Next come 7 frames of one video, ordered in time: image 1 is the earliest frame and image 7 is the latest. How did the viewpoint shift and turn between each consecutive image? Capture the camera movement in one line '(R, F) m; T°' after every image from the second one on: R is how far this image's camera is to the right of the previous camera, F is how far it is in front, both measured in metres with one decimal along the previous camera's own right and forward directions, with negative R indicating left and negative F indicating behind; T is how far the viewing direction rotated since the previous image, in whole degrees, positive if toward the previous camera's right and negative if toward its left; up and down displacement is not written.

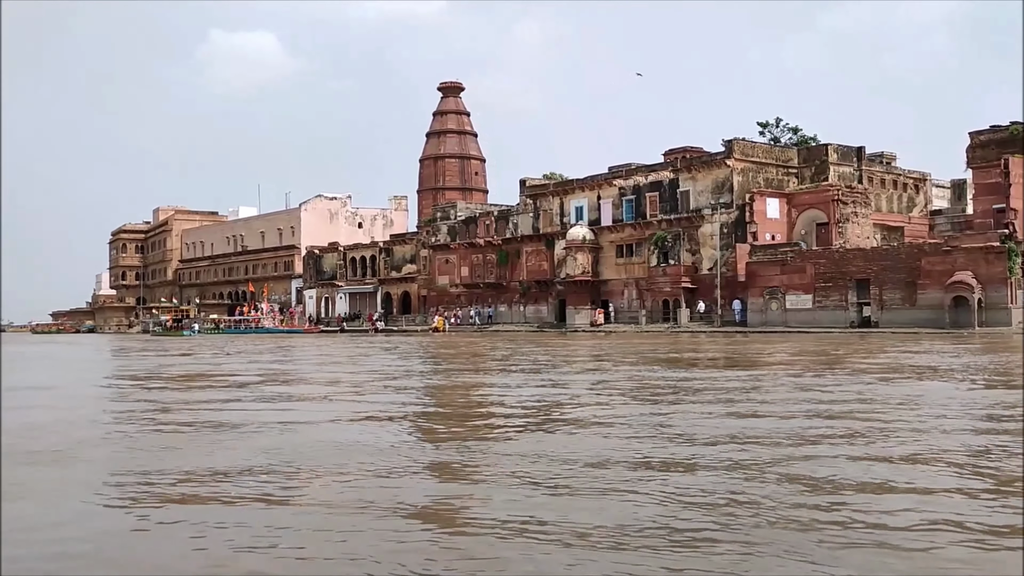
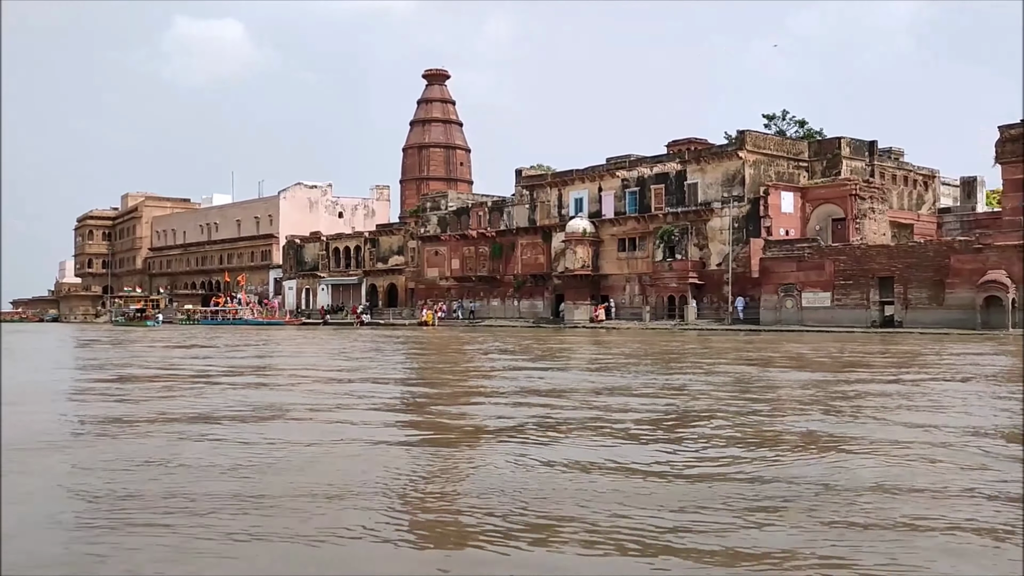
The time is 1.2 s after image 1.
(-0.8, +1.0) m; +2°
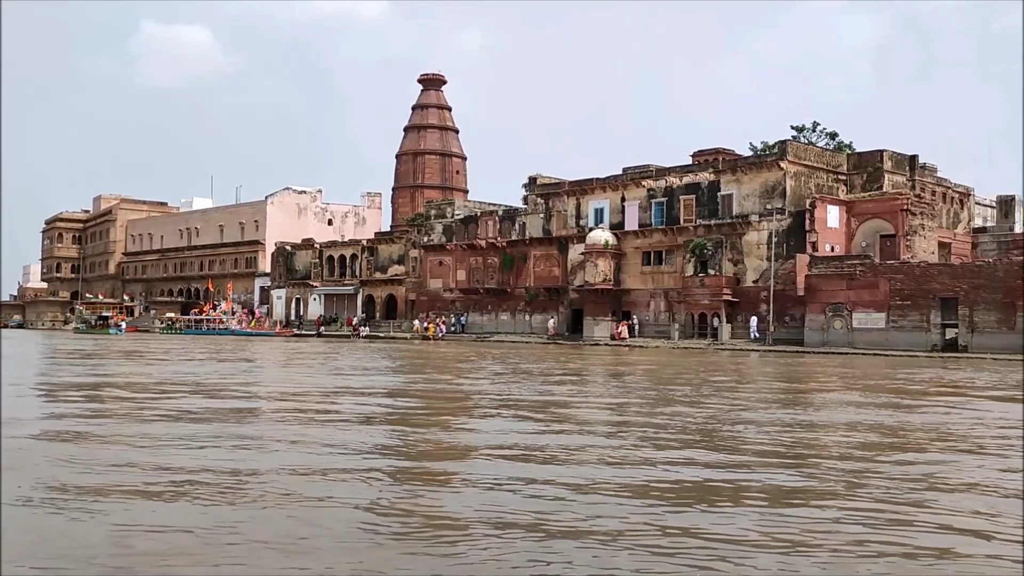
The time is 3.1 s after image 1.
(-1.3, +1.5) m; +2°
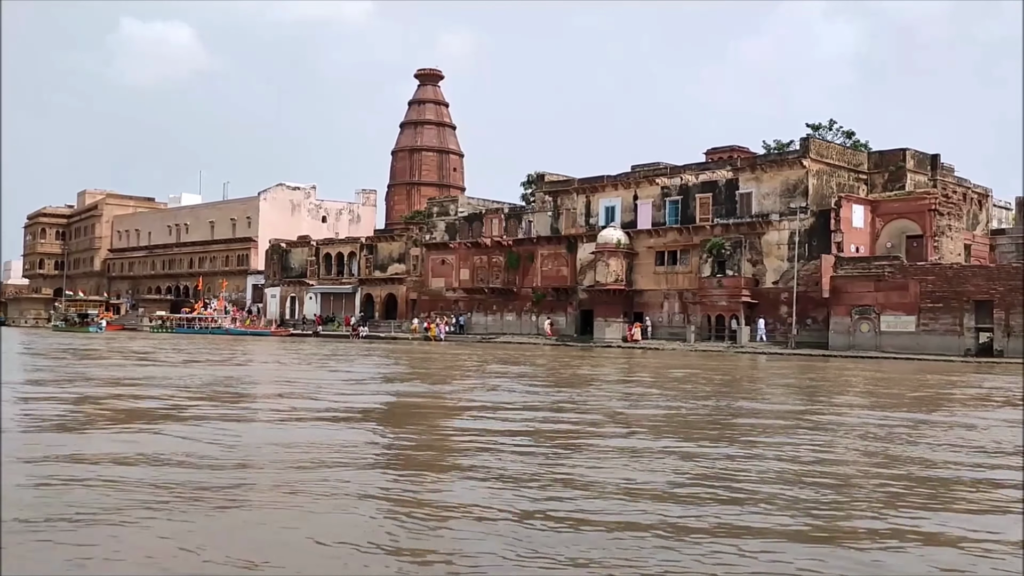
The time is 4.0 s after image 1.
(-0.7, +0.7) m; +1°
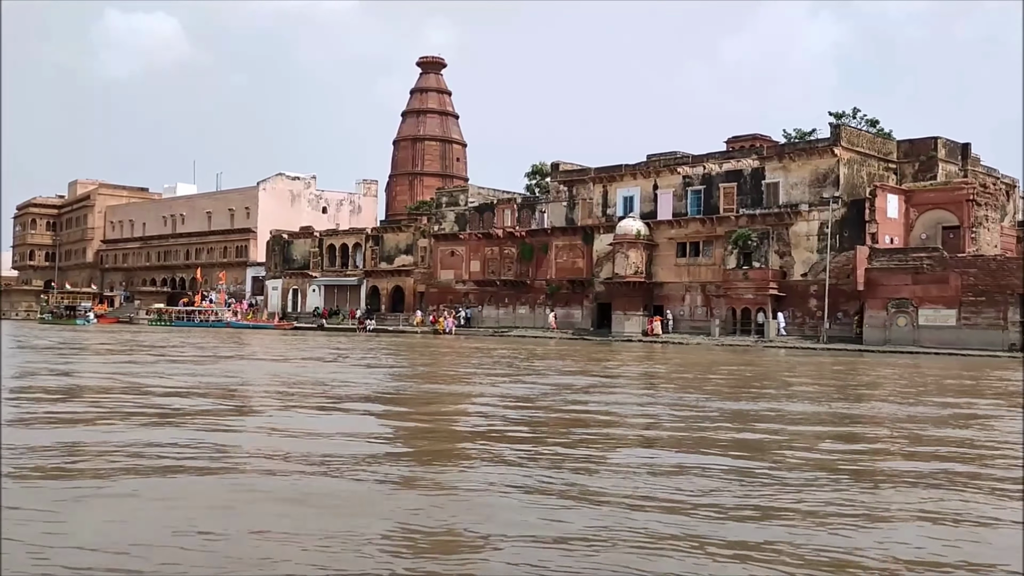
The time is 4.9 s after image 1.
(-0.7, +0.8) m; +1°
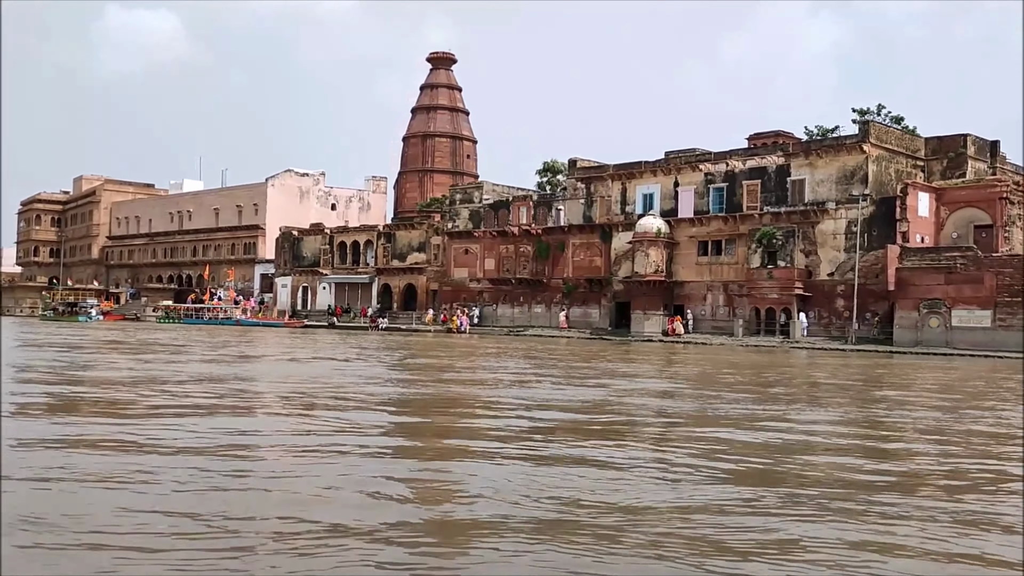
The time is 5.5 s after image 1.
(-0.4, +0.4) m; 0°
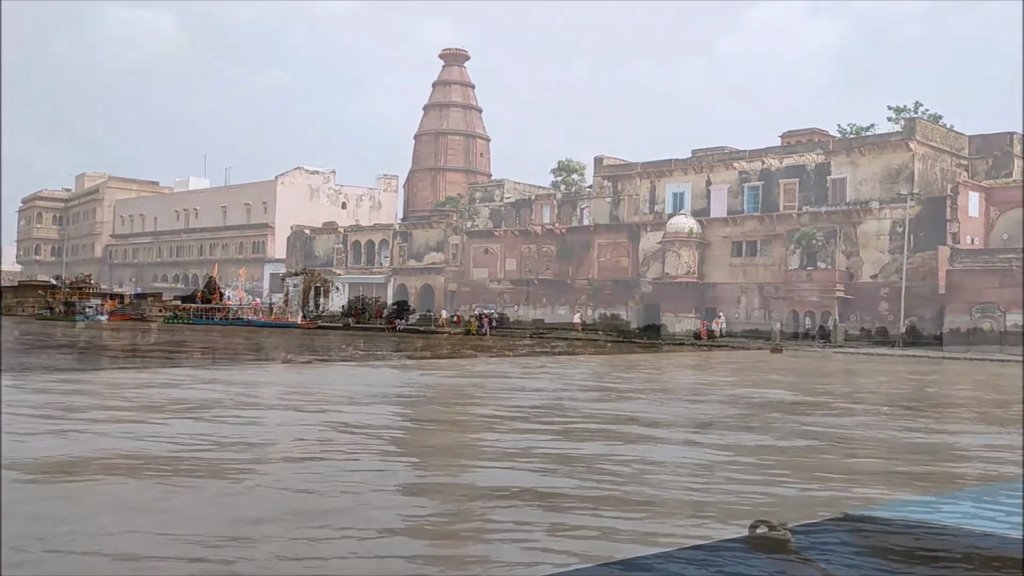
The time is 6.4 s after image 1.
(-0.7, +0.7) m; 0°
